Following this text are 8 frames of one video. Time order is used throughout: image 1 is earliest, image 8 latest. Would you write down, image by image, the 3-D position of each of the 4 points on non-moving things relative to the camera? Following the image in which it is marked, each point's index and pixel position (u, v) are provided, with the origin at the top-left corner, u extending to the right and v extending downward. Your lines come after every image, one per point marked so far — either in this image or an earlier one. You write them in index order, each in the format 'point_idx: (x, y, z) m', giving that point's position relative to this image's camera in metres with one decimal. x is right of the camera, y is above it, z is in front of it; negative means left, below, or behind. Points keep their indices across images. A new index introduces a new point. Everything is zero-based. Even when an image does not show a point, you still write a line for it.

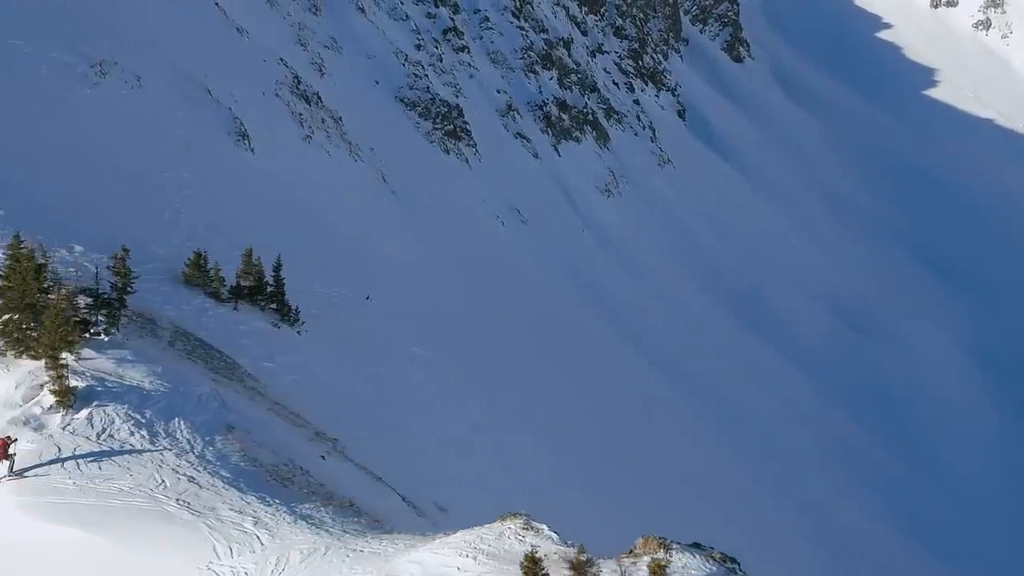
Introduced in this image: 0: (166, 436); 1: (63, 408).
0: (-5.9, -2.5, +19.0) m
1: (-7.7, -2.0, +19.1) m
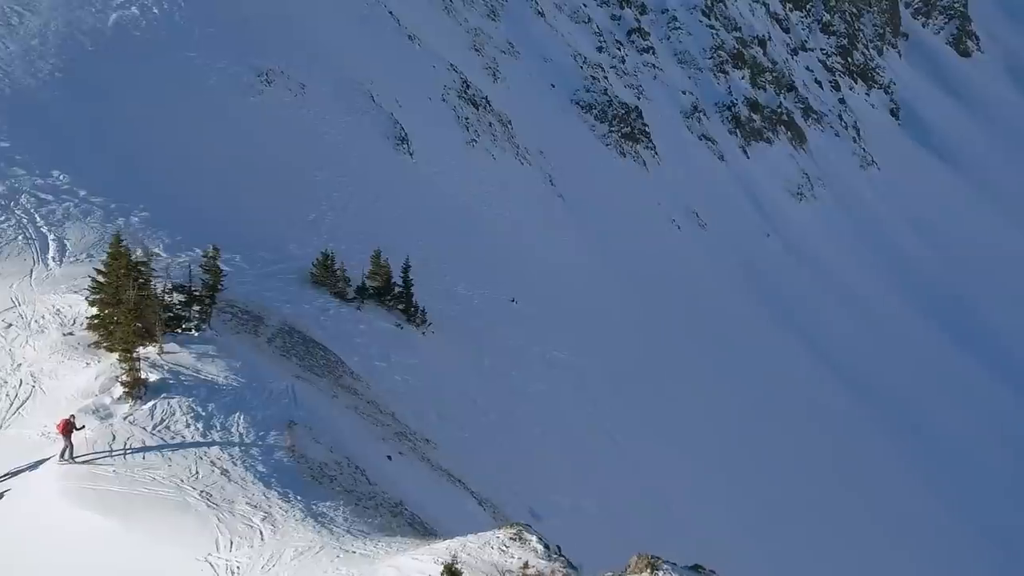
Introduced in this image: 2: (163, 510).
0: (-5.1, -2.5, +19.6) m
1: (-6.8, -2.0, +20.1) m
2: (-5.1, -3.2, +16.2) m
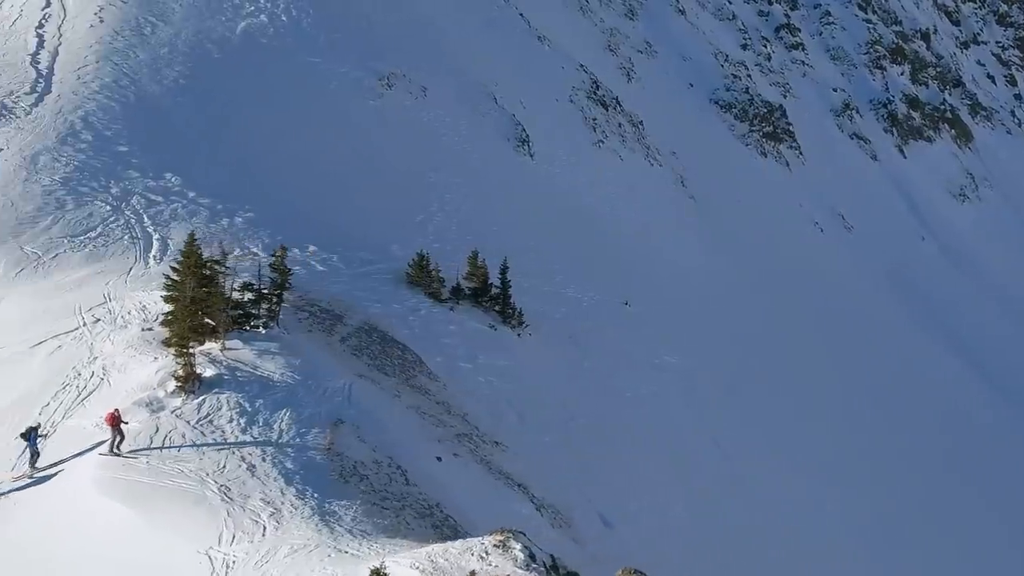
0: (-4.5, -2.5, +20.0) m
1: (-6.1, -2.0, +20.8) m
2: (-4.9, -3.2, +16.7) m
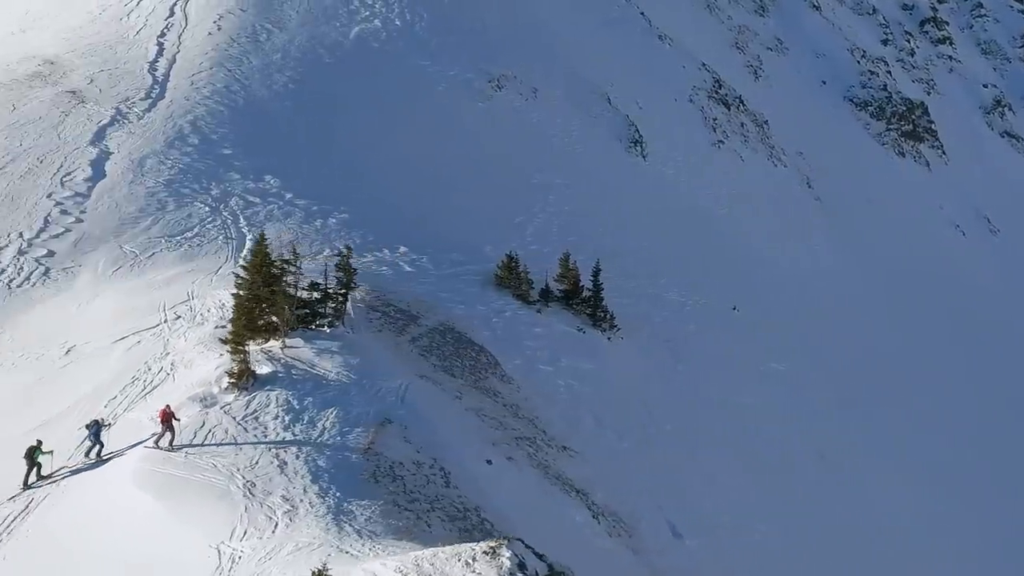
0: (-3.7, -2.4, +20.3) m
1: (-5.2, -1.9, +21.2) m
2: (-4.6, -3.2, +17.0) m
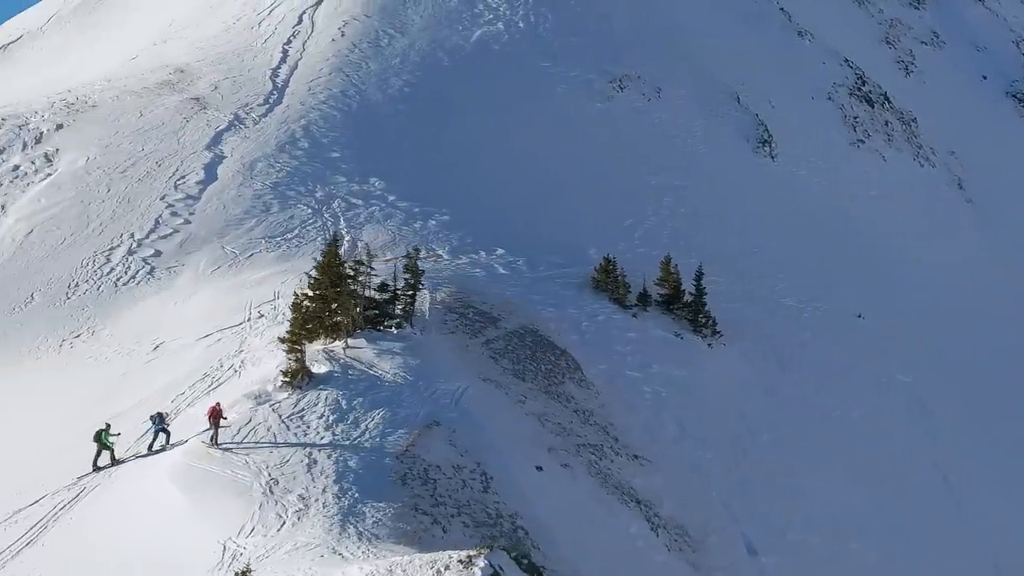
0: (-2.9, -2.5, +20.4) m
1: (-4.3, -1.9, +21.6) m
2: (-4.4, -3.1, +17.3) m
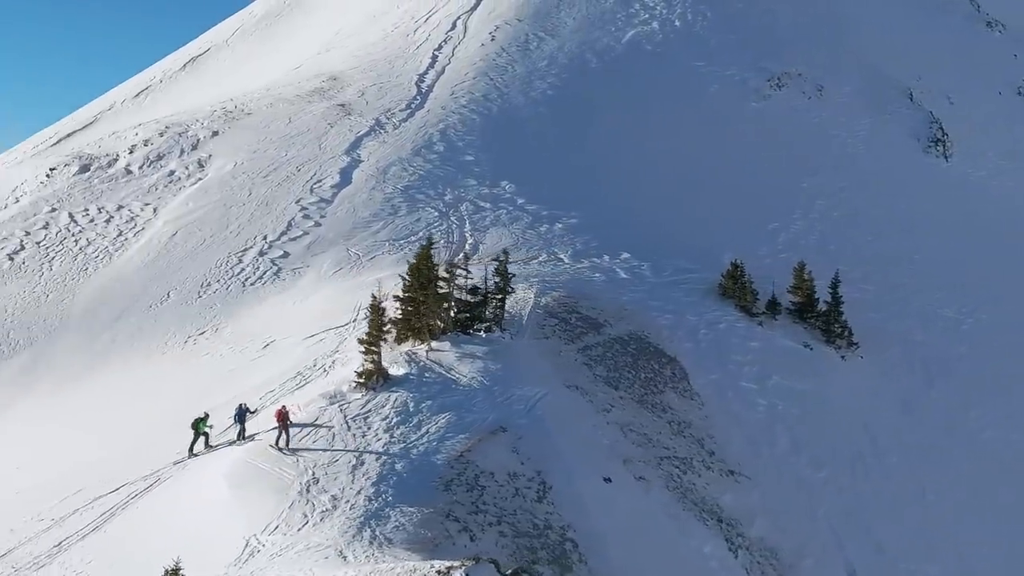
0: (-1.8, -2.5, +20.4) m
1: (-2.9, -2.0, +21.8) m
2: (-3.8, -3.2, +17.7) m
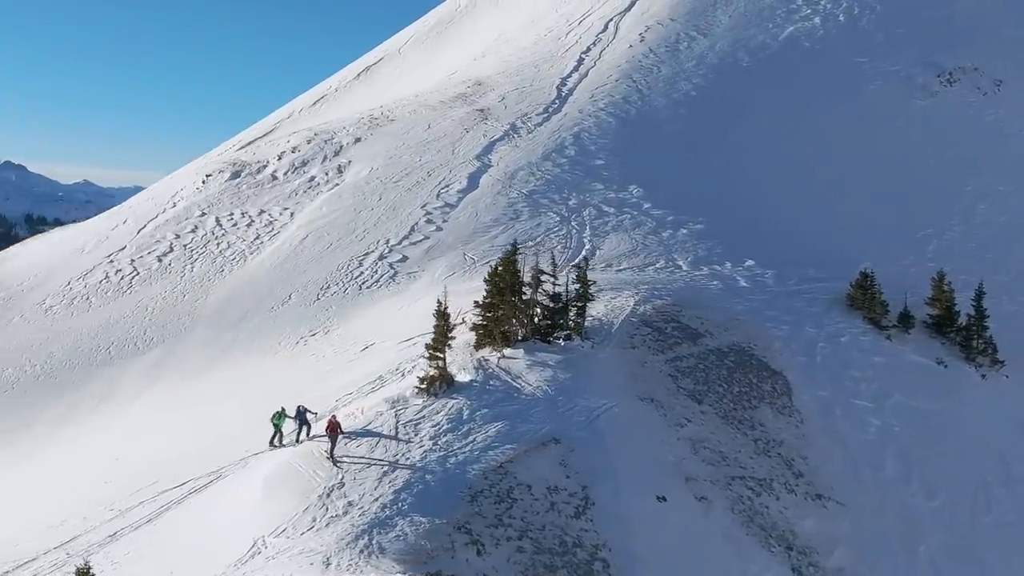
0: (-0.9, -2.6, +20.2) m
1: (-1.7, -2.1, +21.8) m
2: (-3.4, -3.2, +17.9) m
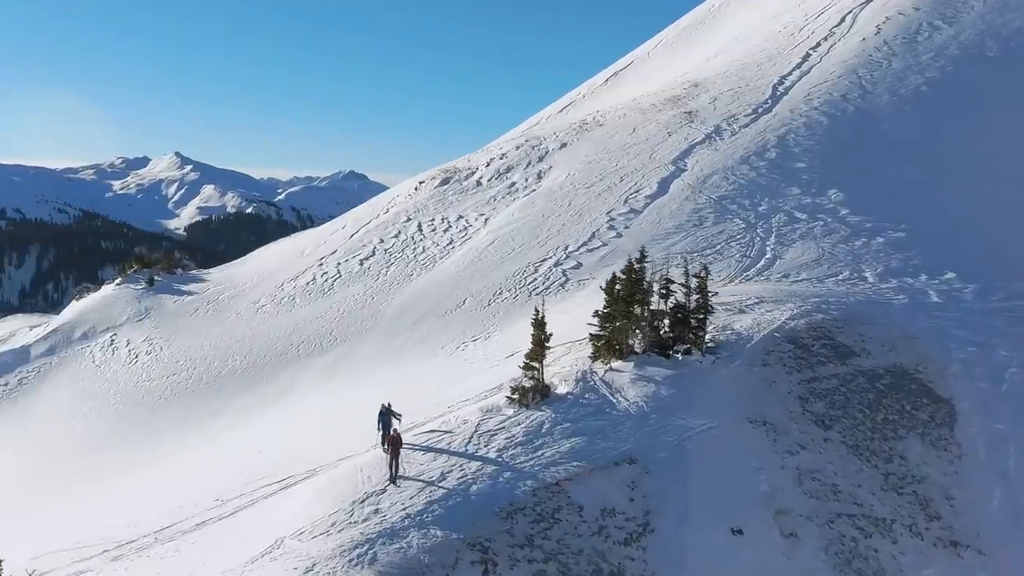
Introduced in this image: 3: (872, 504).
0: (+0.4, -2.8, +19.5) m
1: (+0.1, -2.2, +21.3) m
2: (-2.7, -3.3, +18.0) m
3: (+6.5, -3.8, +19.8) m
